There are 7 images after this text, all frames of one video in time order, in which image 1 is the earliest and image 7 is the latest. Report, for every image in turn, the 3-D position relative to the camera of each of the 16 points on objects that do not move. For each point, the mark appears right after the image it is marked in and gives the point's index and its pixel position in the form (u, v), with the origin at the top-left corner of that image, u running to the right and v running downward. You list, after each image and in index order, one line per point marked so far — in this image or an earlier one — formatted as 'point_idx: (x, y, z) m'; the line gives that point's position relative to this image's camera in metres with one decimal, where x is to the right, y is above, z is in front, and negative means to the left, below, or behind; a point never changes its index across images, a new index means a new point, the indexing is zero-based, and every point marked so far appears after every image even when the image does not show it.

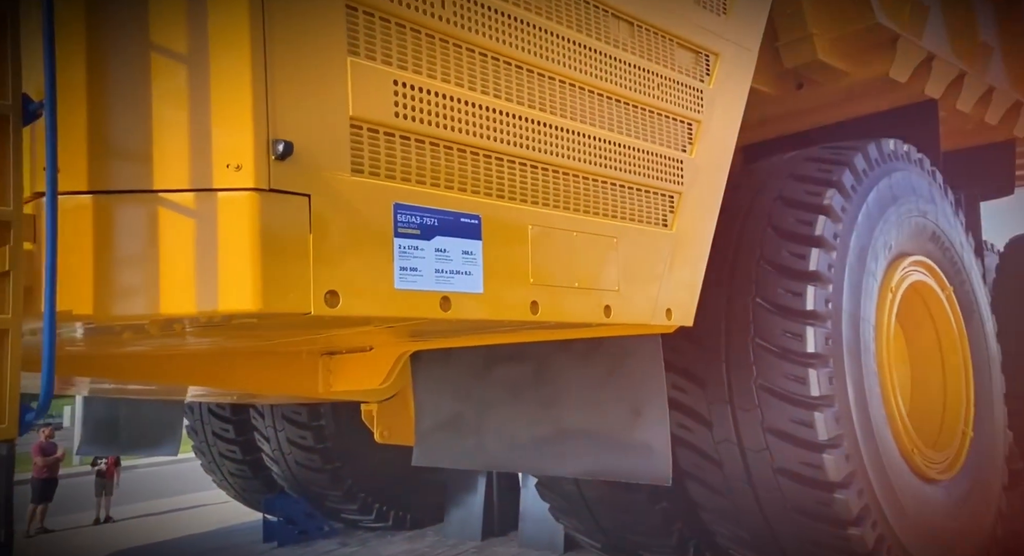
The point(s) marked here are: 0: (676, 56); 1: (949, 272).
0: (+0.4, +0.6, +2.1) m
1: (+1.8, 0.0, +3.3) m
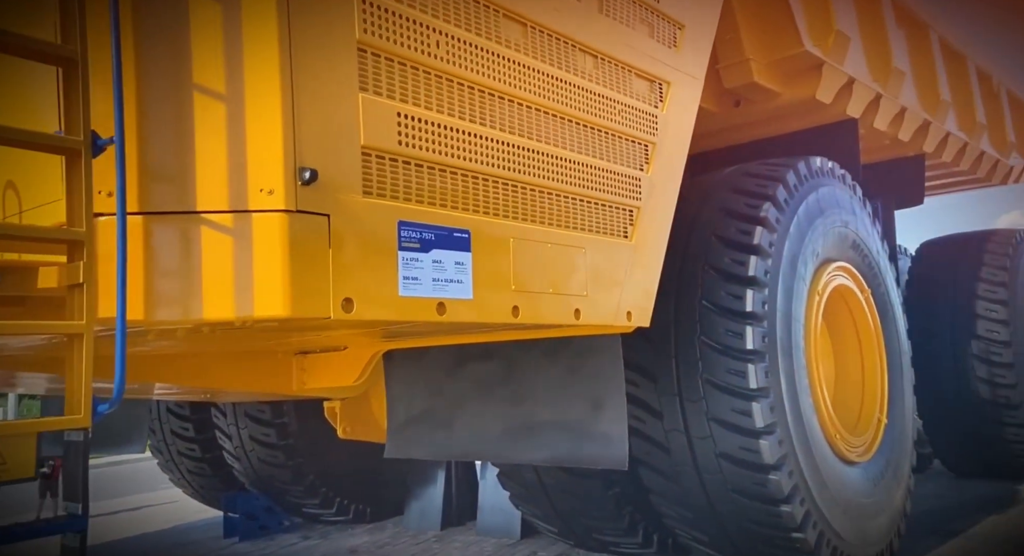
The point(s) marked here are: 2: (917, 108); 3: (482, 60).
0: (+0.4, +0.6, +2.4) m
1: (+1.6, 0.0, +3.6) m
2: (+2.3, +1.0, +4.5) m
3: (-0.1, +0.5, +1.9) m
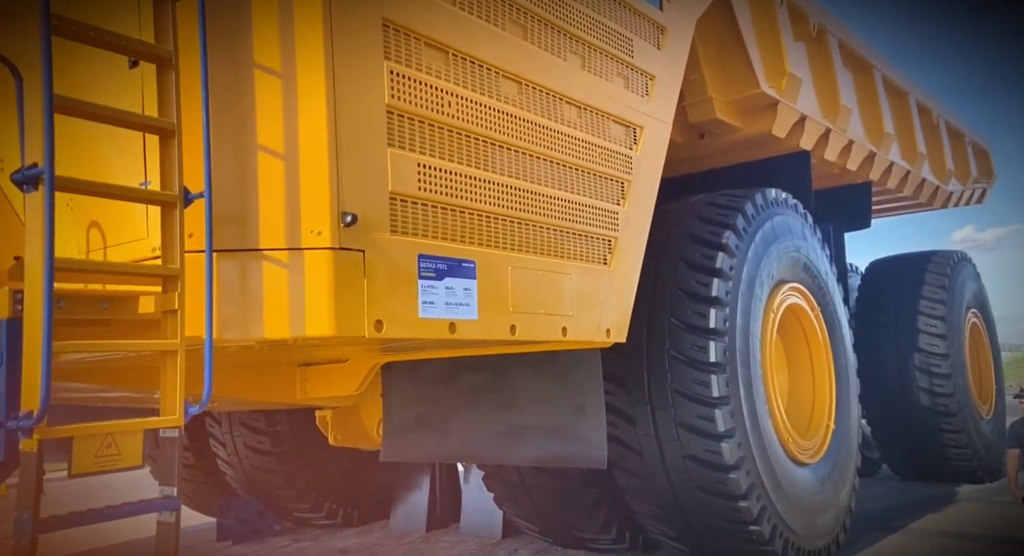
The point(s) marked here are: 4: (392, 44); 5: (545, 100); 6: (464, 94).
0: (+0.3, +0.5, +2.7) m
1: (+1.5, -0.1, +4.0) m
2: (+2.2, +0.9, +5.0) m
3: (-0.1, +0.4, +2.2) m
4: (-0.3, +0.6, +1.9) m
5: (+0.1, +0.5, +2.5) m
6: (-0.1, +0.5, +2.1) m
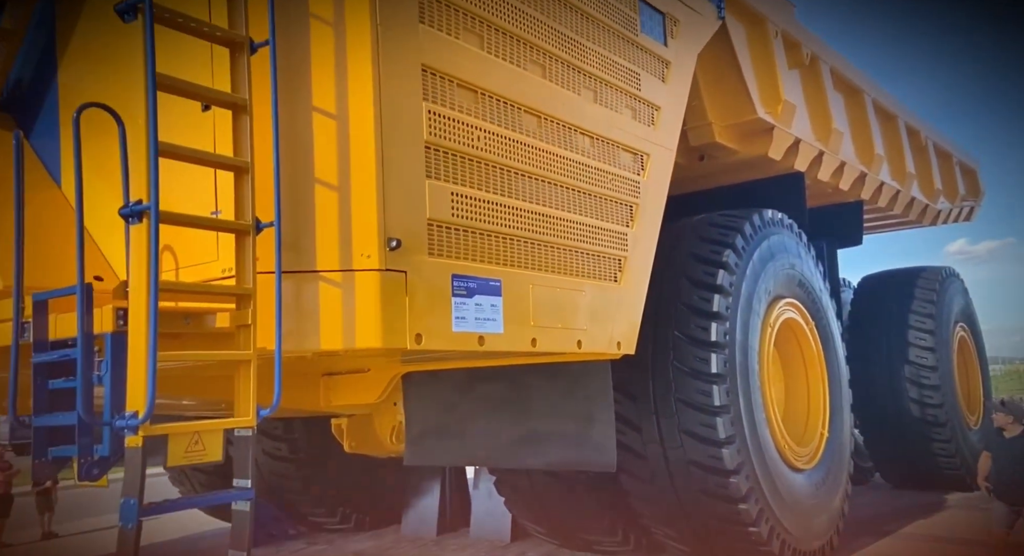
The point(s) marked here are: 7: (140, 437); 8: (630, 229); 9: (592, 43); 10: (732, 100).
0: (+0.4, +0.4, +3.0) m
1: (+1.6, -0.2, +4.2) m
2: (+2.2, +0.8, +5.2) m
3: (0.0, +0.4, +2.4) m
4: (-0.2, +0.5, +2.1) m
5: (+0.2, +0.5, +2.7) m
6: (-0.1, +0.4, +2.4) m
7: (-0.7, -0.3, +1.5) m
8: (+0.4, +0.2, +3.0) m
9: (+0.3, +0.8, +2.8) m
10: (+1.1, +0.9, +4.1) m
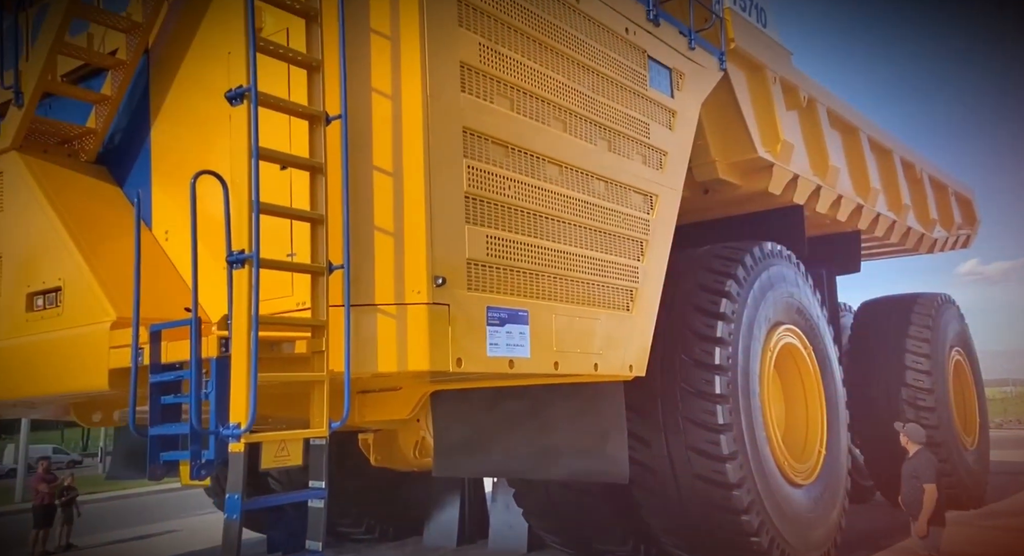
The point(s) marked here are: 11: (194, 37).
0: (+0.5, +0.3, +3.3) m
1: (+1.7, -0.3, +4.5) m
2: (+2.3, +0.6, +5.5) m
3: (+0.1, +0.3, +2.8) m
4: (-0.1, +0.4, +2.5) m
5: (+0.3, +0.4, +3.0) m
6: (0.0, +0.3, +2.7) m
7: (-0.6, -0.4, +1.9) m
8: (+0.5, +0.1, +3.3) m
9: (+0.4, +0.7, +3.2) m
10: (+1.2, +0.8, +4.4) m
11: (-1.0, +0.7, +2.5) m
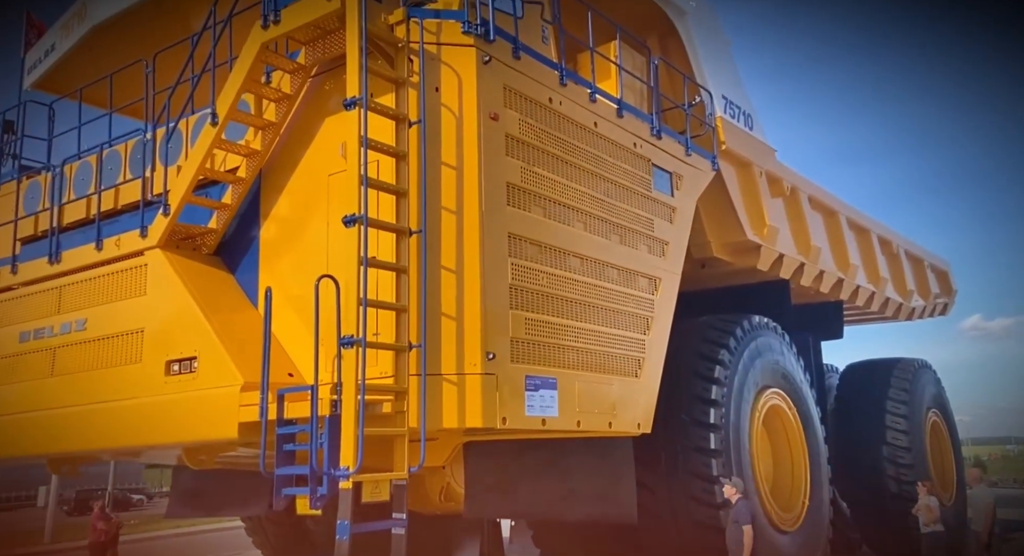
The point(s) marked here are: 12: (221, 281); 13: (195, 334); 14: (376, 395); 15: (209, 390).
0: (+0.6, 0.0, +4.0) m
1: (+1.8, -0.8, +5.2) m
2: (+2.5, +0.1, +6.2) m
3: (+0.2, 0.0, +3.4) m
4: (0.0, +0.1, +3.2) m
5: (+0.4, 0.0, +3.7) m
6: (+0.2, 0.0, +3.4) m
7: (-0.5, -0.6, +2.5) m
8: (+0.7, -0.3, +4.0) m
9: (+0.5, +0.4, +3.9) m
10: (+1.4, +0.3, +5.1) m
11: (-0.8, +0.5, +3.1) m
12: (-1.1, 0.0, +3.2) m
13: (-1.2, -0.2, +2.9) m
14: (-0.5, -0.4, +2.8) m
15: (-1.1, -0.4, +2.8) m
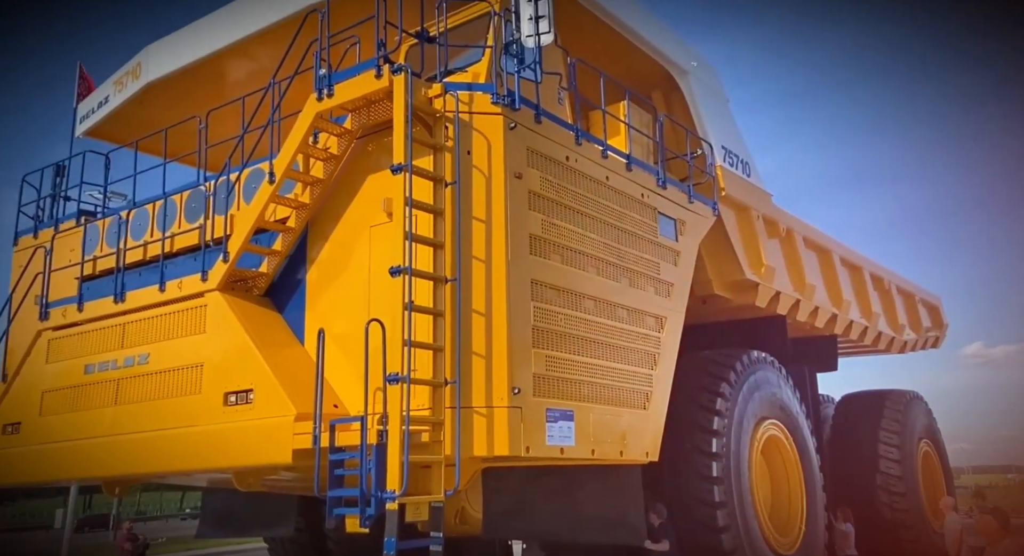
0: (+0.7, -0.2, +4.3) m
1: (+1.9, -1.0, +5.5) m
2: (+2.6, -0.2, +6.6) m
3: (+0.3, -0.2, +3.8) m
4: (+0.1, -0.1, +3.5) m
5: (+0.5, -0.2, +4.0) m
6: (+0.3, -0.2, +3.7) m
7: (-0.4, -0.8, +2.8) m
8: (+0.7, -0.5, +4.3) m
9: (+0.6, +0.2, +4.2) m
10: (+1.4, +0.1, +5.5) m
11: (-0.7, +0.3, +3.5) m
12: (-1.0, -0.2, +3.5) m
13: (-1.1, -0.4, +3.3) m
14: (-0.4, -0.6, +3.1) m
15: (-1.0, -0.6, +3.2) m
